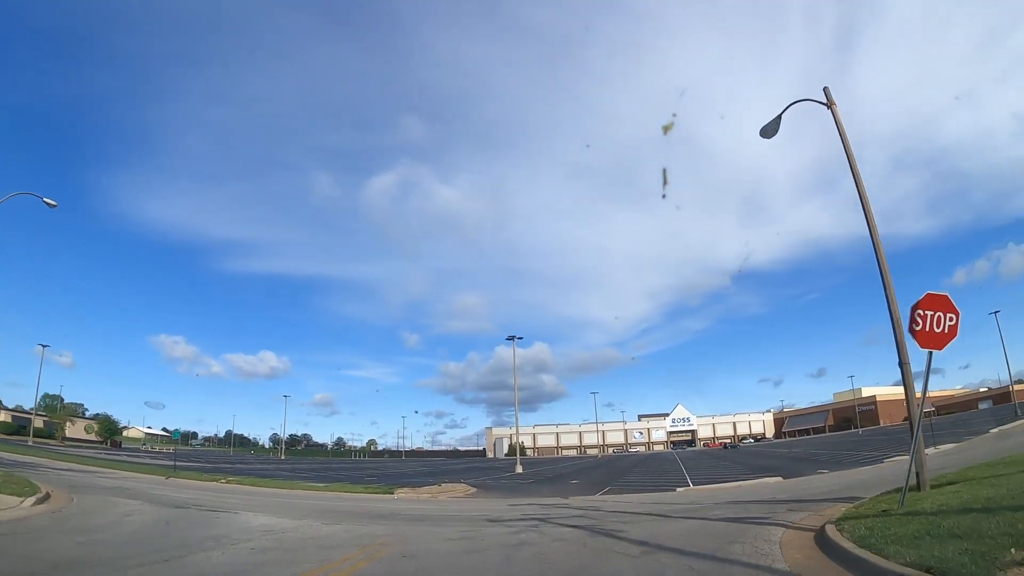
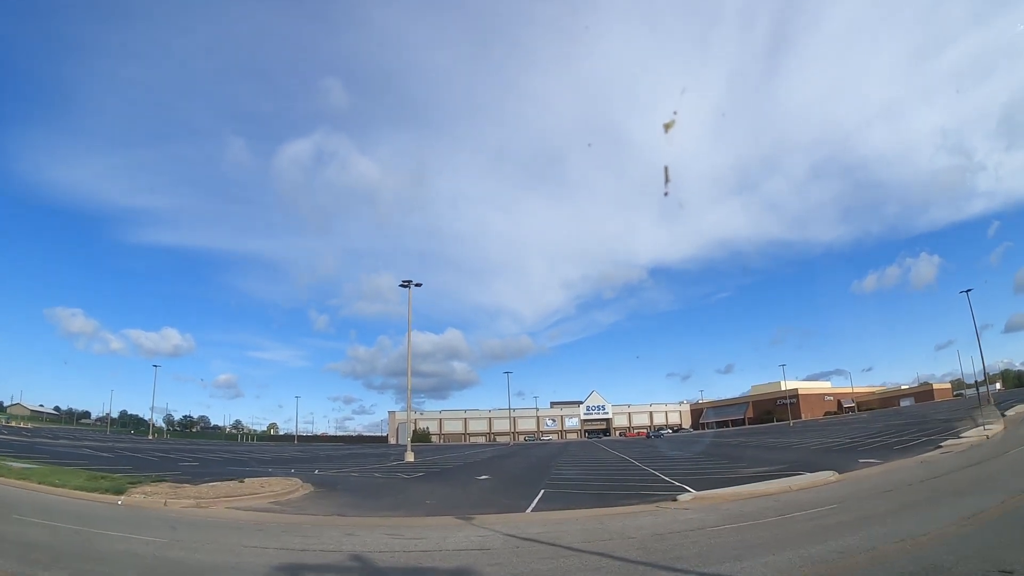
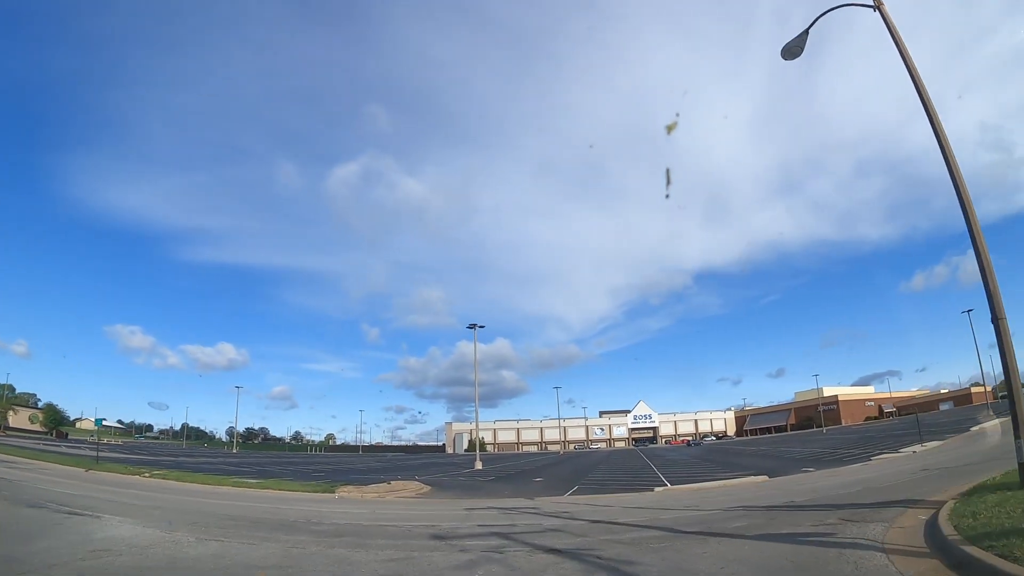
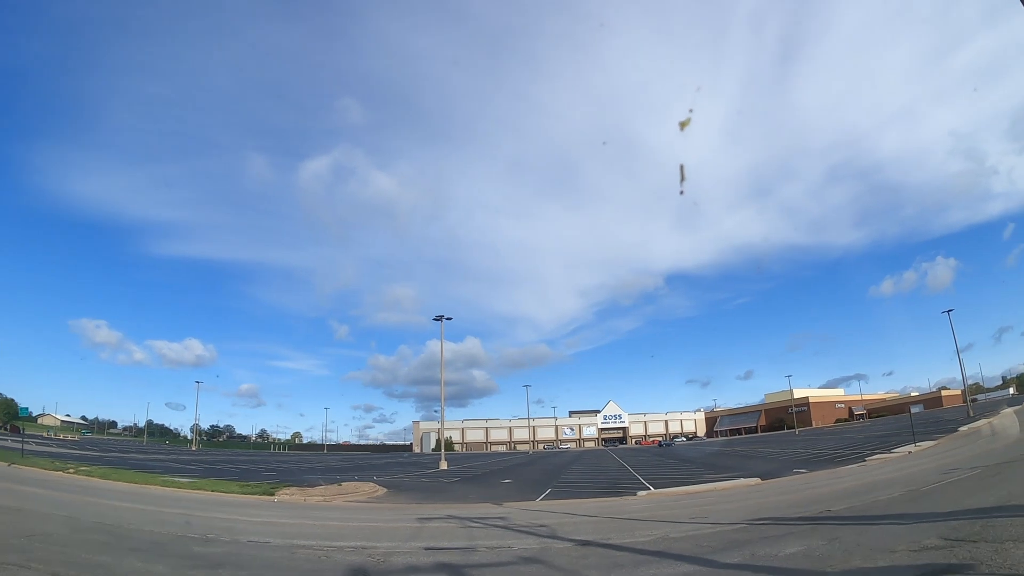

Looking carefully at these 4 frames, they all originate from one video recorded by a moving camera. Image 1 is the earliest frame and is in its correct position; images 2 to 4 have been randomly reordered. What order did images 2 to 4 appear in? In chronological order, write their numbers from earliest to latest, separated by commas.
3, 4, 2
